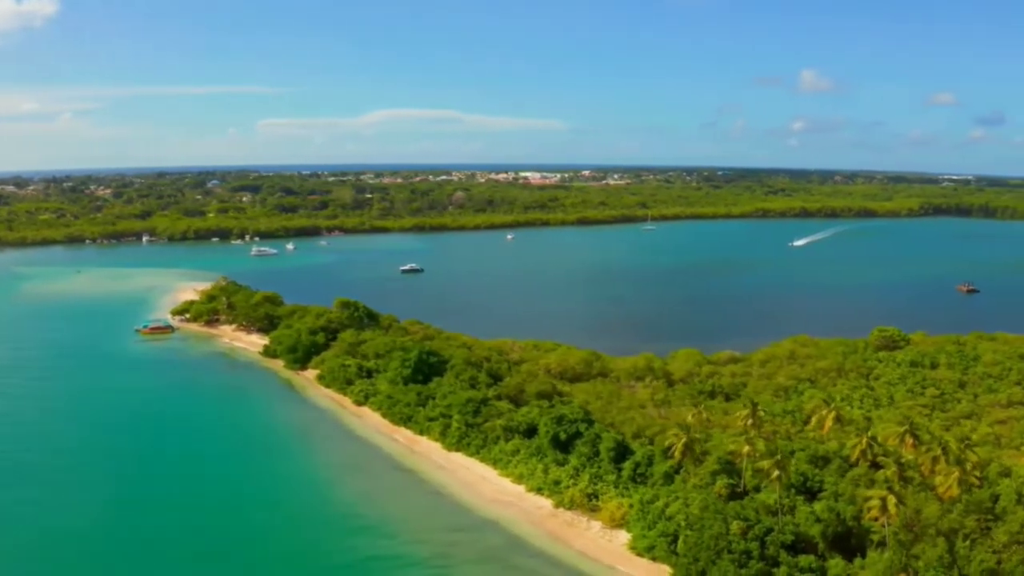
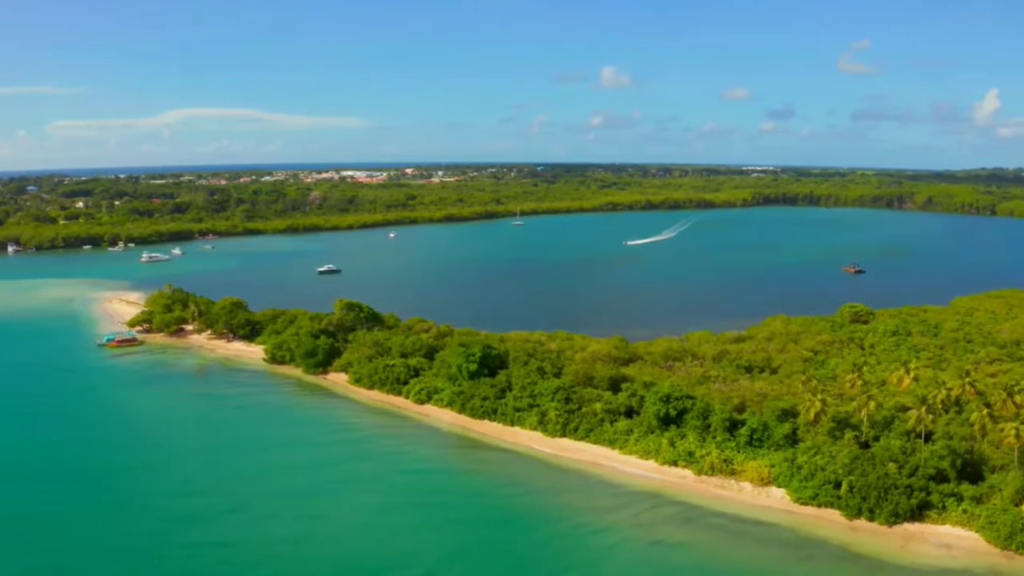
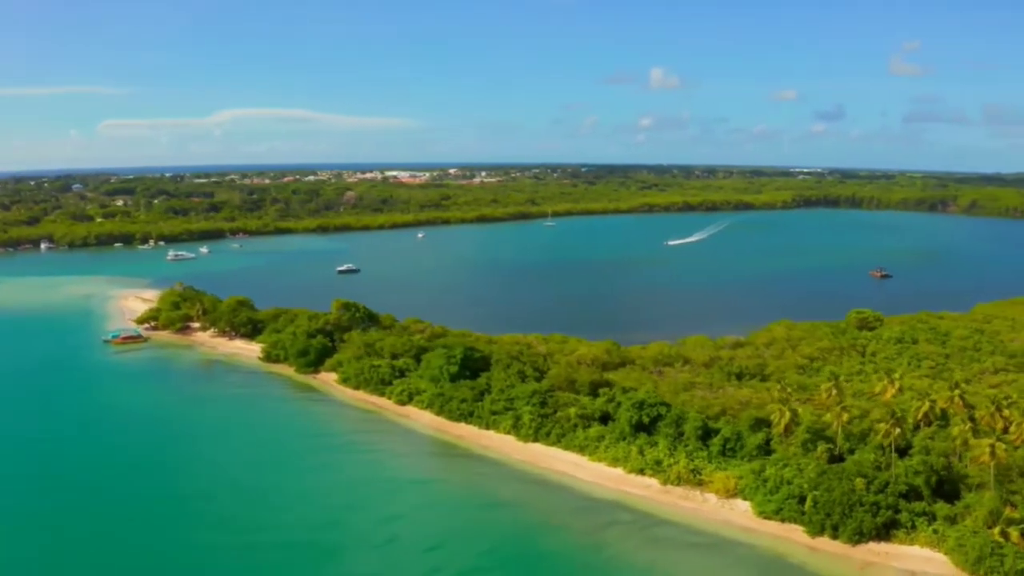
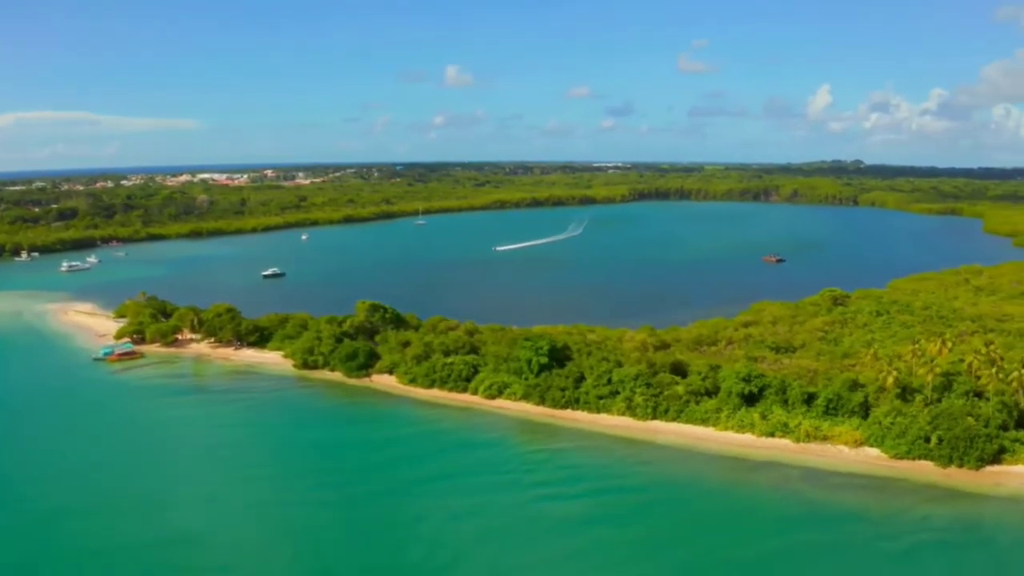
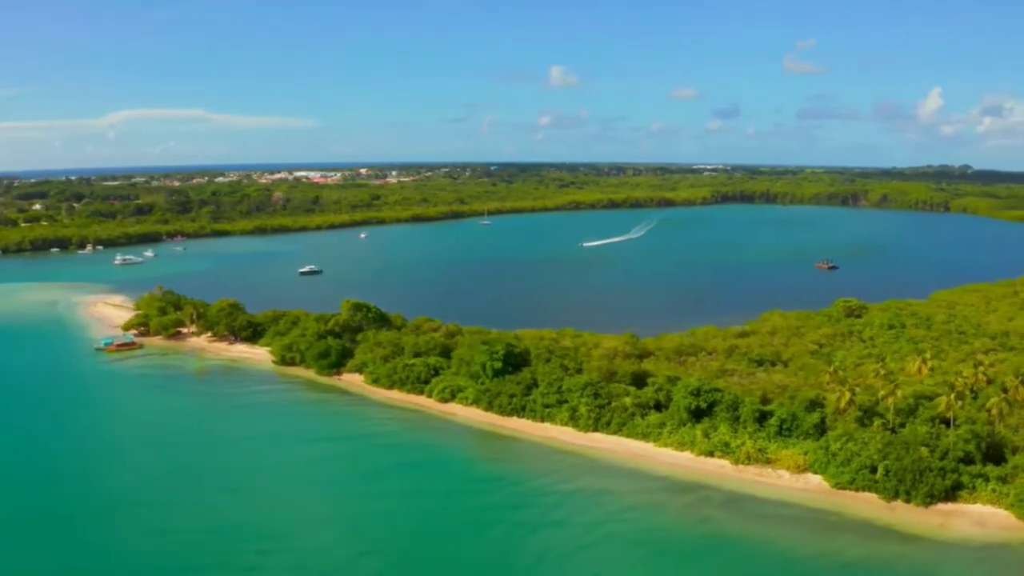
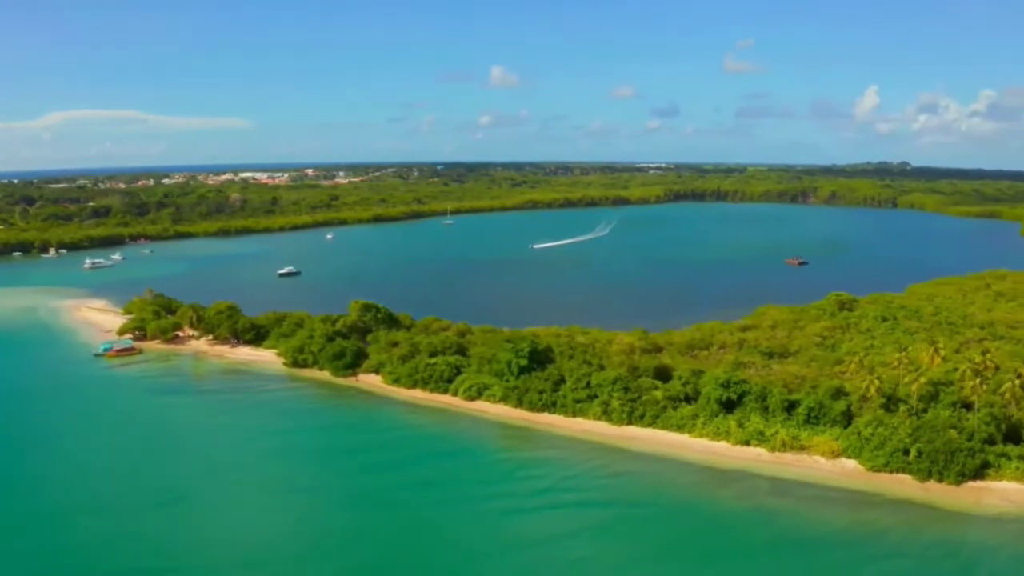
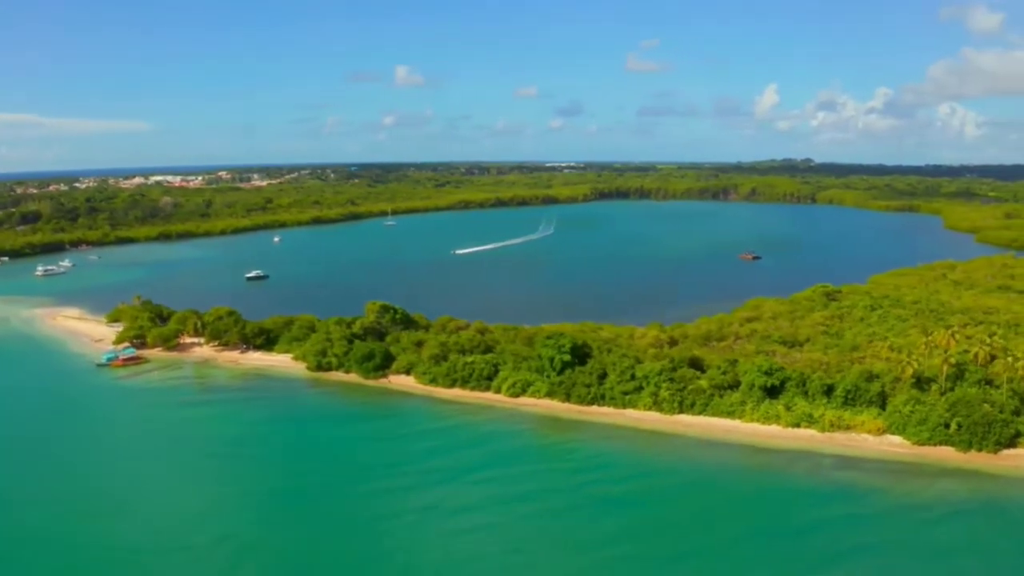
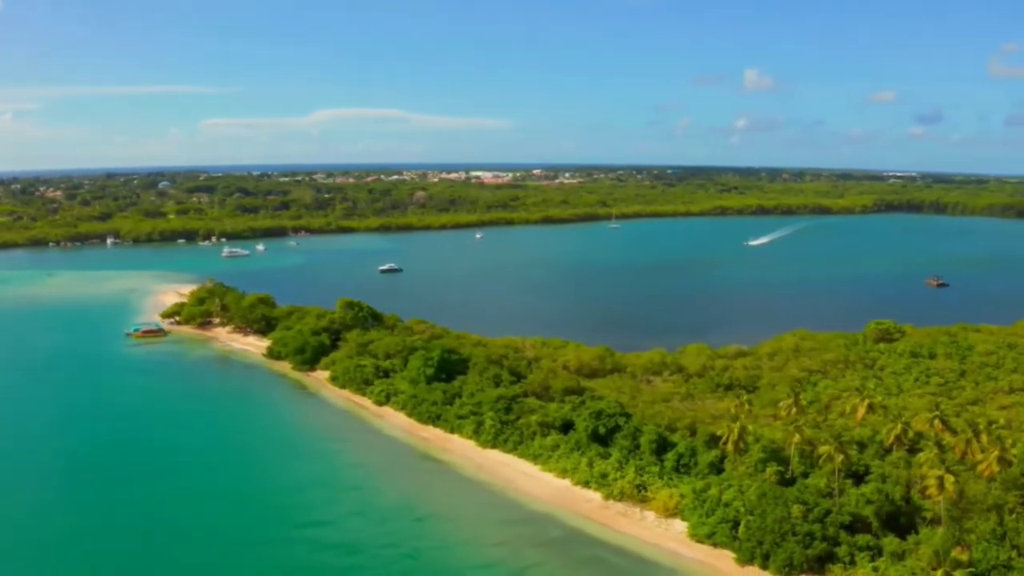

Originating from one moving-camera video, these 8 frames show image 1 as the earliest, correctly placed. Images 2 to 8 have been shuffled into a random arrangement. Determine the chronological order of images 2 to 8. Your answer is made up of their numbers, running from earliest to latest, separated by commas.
8, 3, 2, 5, 6, 4, 7
